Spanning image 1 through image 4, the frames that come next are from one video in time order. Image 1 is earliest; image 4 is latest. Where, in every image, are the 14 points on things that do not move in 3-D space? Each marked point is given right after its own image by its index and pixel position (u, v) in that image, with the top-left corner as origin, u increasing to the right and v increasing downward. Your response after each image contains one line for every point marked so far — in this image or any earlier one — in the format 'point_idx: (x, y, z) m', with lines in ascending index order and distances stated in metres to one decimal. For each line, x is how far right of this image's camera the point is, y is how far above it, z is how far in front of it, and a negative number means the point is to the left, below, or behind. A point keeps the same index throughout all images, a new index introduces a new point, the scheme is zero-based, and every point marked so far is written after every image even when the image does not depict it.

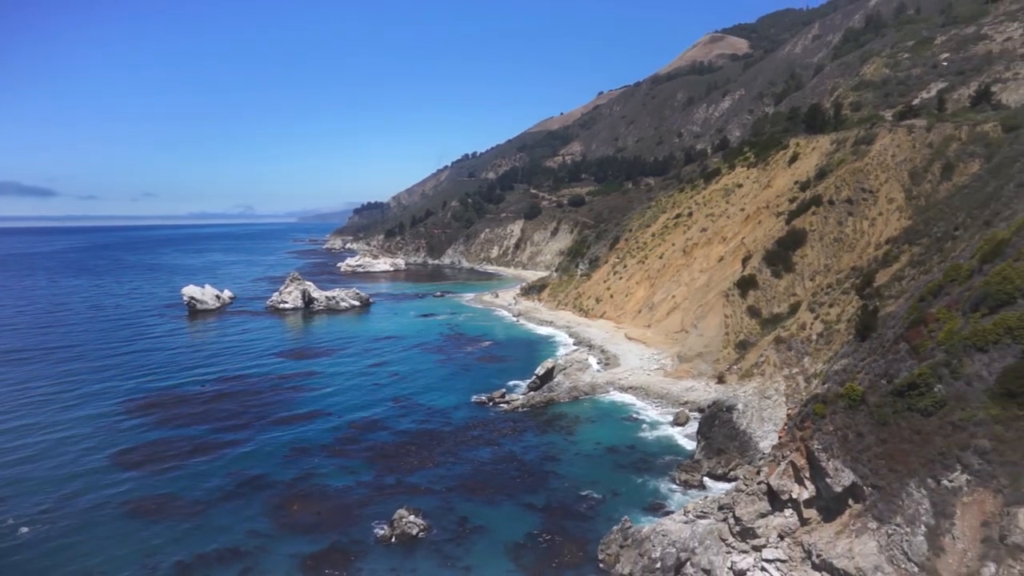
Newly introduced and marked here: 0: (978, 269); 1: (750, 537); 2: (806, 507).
0: (+14.2, +0.6, +18.3) m
1: (+6.4, -6.7, +16.4) m
2: (+7.7, -5.7, +16.0) m
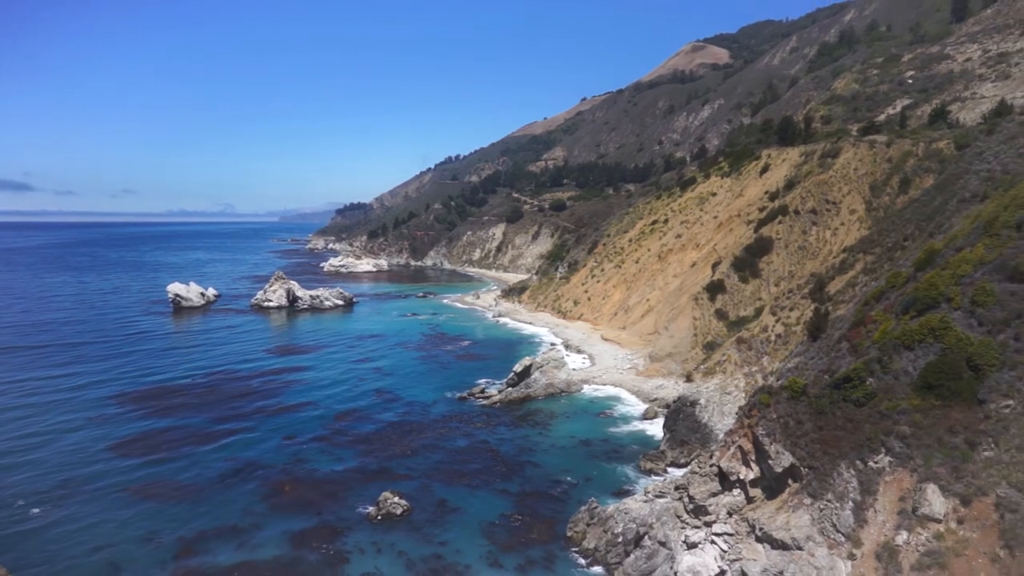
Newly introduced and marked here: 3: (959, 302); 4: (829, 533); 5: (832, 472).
0: (+13.5, +0.4, +20.3) m
1: (+5.7, -6.7, +18.1) m
2: (+7.0, -5.8, +17.8) m
3: (+12.7, -0.4, +17.0) m
4: (+7.9, -6.1, +15.0) m
5: (+8.5, -4.9, +15.9) m
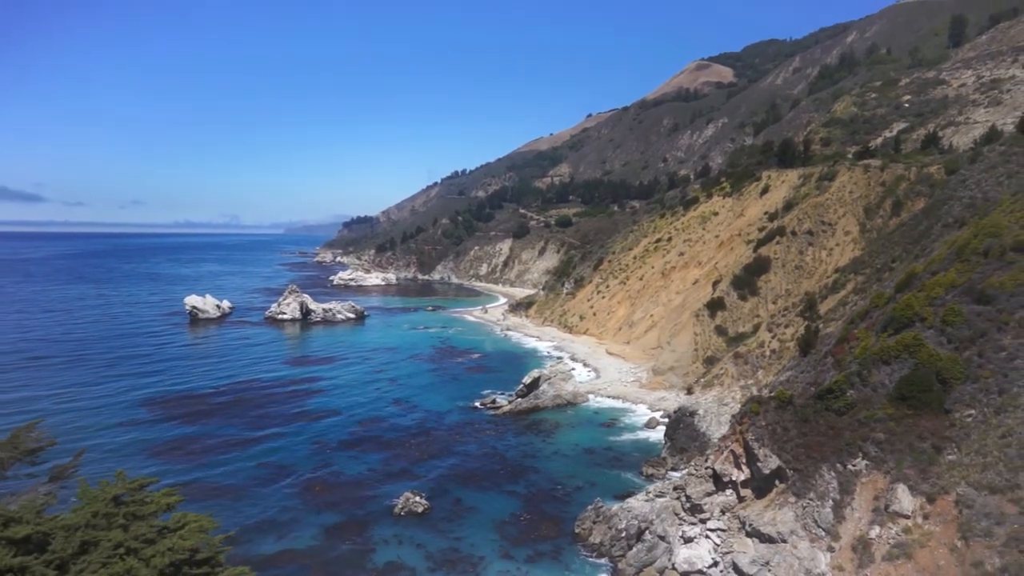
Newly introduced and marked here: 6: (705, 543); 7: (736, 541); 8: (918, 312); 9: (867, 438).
0: (+14.0, -0.3, +22.1) m
1: (+6.1, -7.4, +19.8) m
2: (+7.5, -6.5, +19.5) m
3: (+13.1, -1.1, +18.8) m
4: (+8.3, -6.6, +16.7) m
5: (+8.9, -5.4, +17.6) m
6: (+5.8, -7.7, +18.2) m
7: (+6.6, -7.5, +17.8) m
8: (+13.1, -0.8, +19.4) m
9: (+10.2, -4.3, +17.3) m
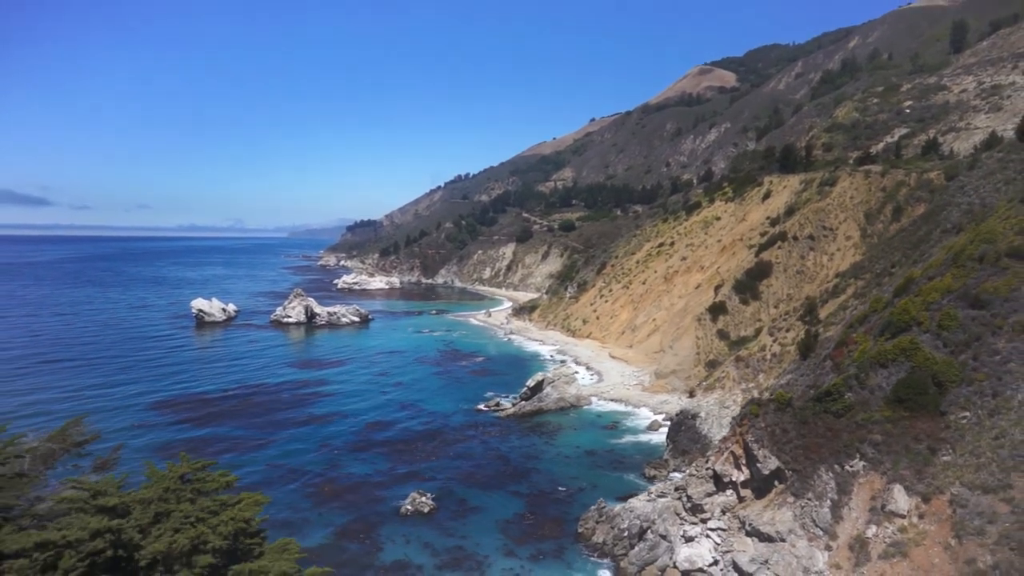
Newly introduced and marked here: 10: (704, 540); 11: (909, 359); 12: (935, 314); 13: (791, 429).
0: (+14.2, -0.5, +22.5) m
1: (+6.3, -7.5, +20.2) m
2: (+7.6, -6.6, +19.9) m
3: (+13.3, -1.2, +19.2) m
4: (+8.4, -6.8, +17.1) m
5: (+9.0, -5.6, +18.0) m
6: (+6.0, -7.9, +18.6) m
7: (+6.8, -7.6, +18.2) m
8: (+13.2, -1.0, +19.8) m
9: (+10.4, -4.5, +17.7) m
10: (+6.0, -7.8, +18.7) m
11: (+12.3, -2.2, +18.7) m
12: (+13.6, -0.8, +19.3) m
13: (+9.1, -4.6, +19.6) m
